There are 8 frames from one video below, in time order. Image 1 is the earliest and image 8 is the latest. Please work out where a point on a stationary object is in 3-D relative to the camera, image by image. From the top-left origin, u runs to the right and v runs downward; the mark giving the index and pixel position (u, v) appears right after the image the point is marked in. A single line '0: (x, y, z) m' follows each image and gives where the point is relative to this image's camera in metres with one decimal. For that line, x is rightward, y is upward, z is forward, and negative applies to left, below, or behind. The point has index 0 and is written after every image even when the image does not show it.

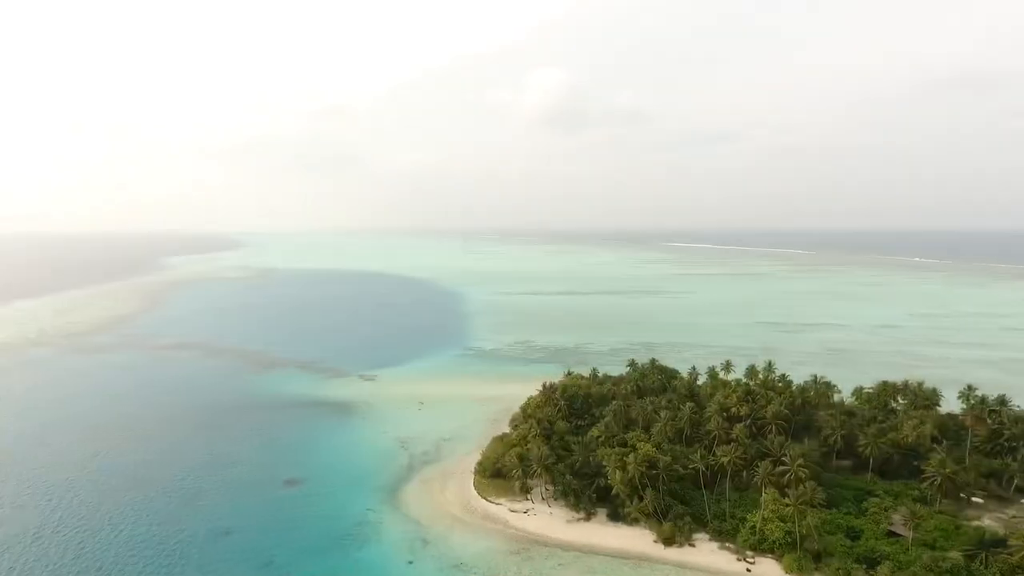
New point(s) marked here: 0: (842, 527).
0: (+10.0, -7.2, +18.9) m
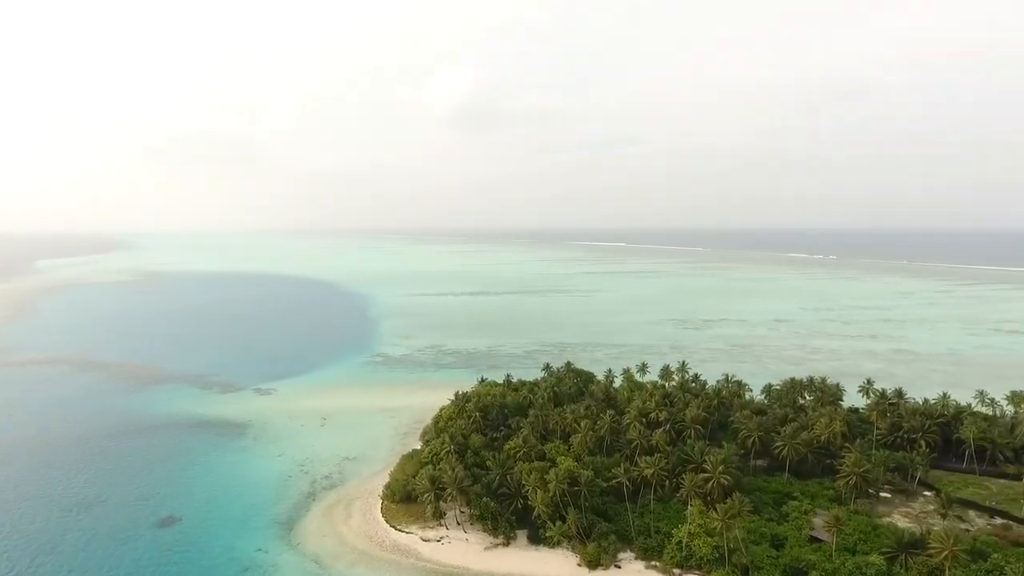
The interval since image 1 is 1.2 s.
0: (+7.5, -7.3, +18.4) m
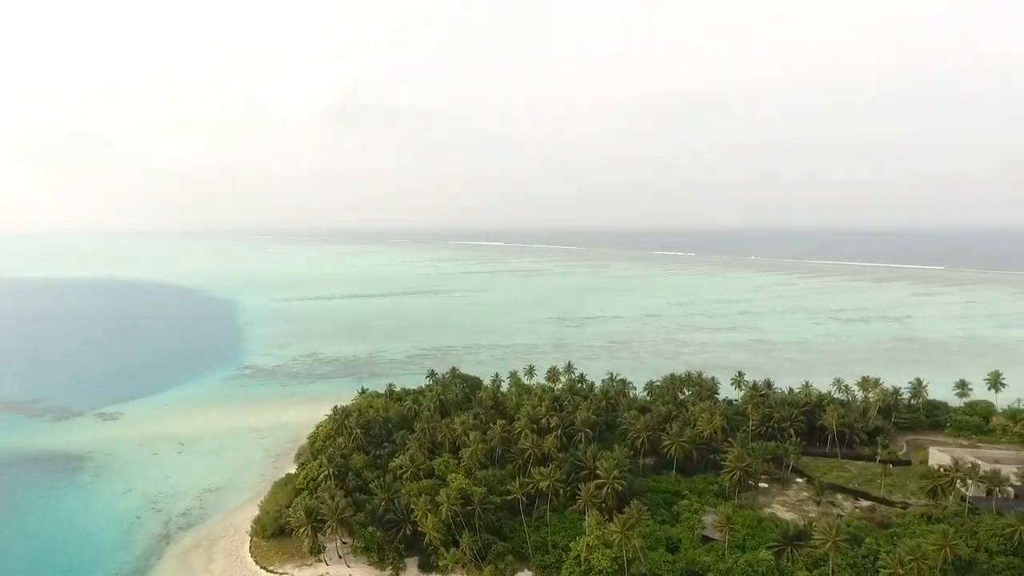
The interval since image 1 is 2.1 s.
0: (+4.4, -7.3, +18.2) m
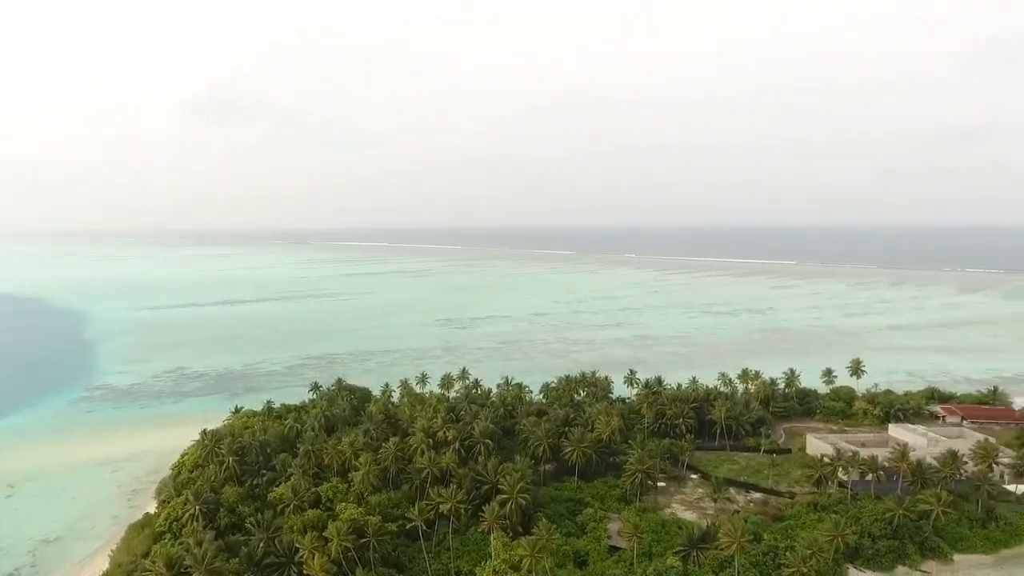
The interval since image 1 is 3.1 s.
0: (+1.6, -7.4, +17.5) m
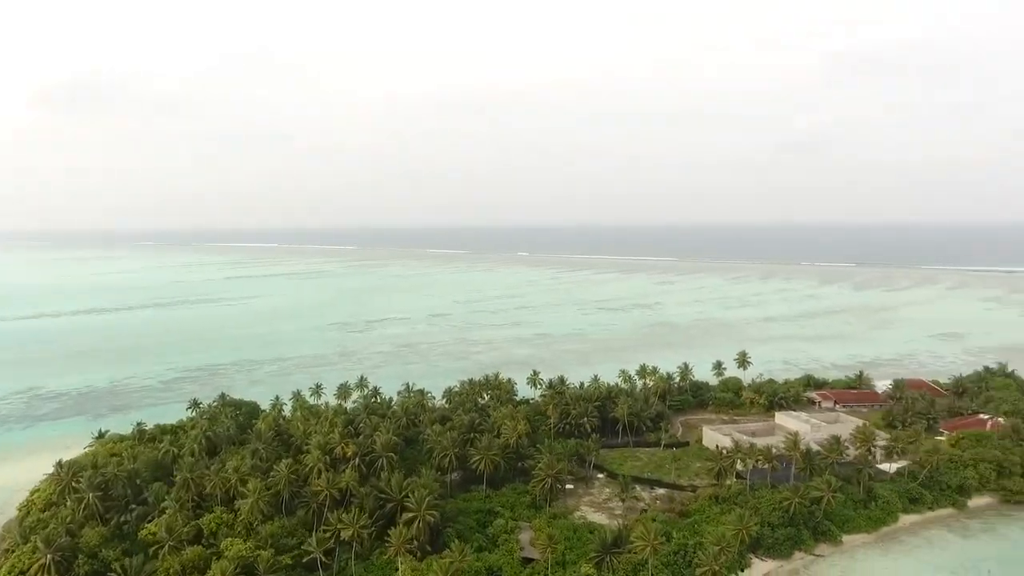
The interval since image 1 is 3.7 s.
0: (-0.8, -7.5, +16.7) m
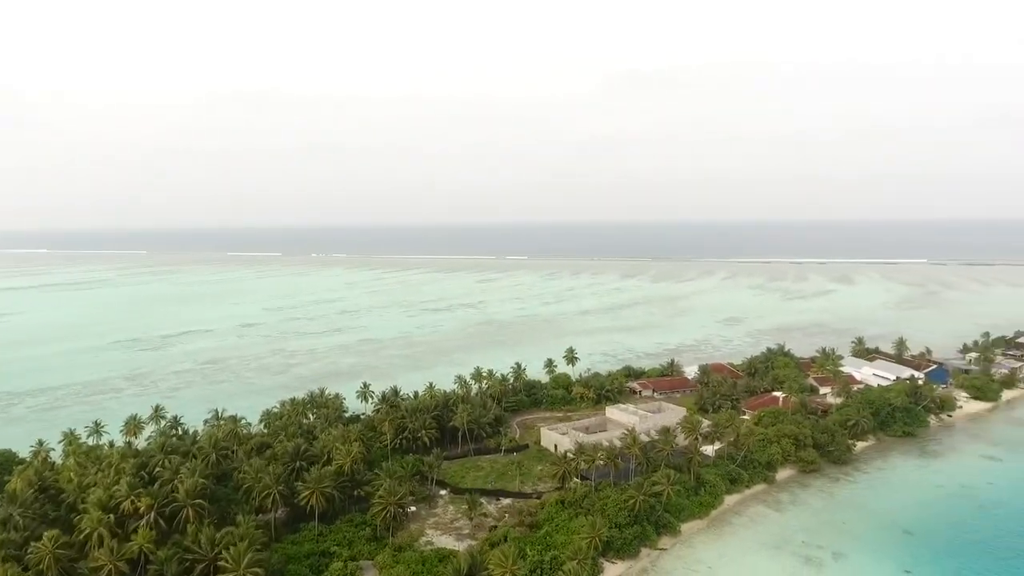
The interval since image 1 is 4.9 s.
0: (-4.4, -7.8, +14.4) m
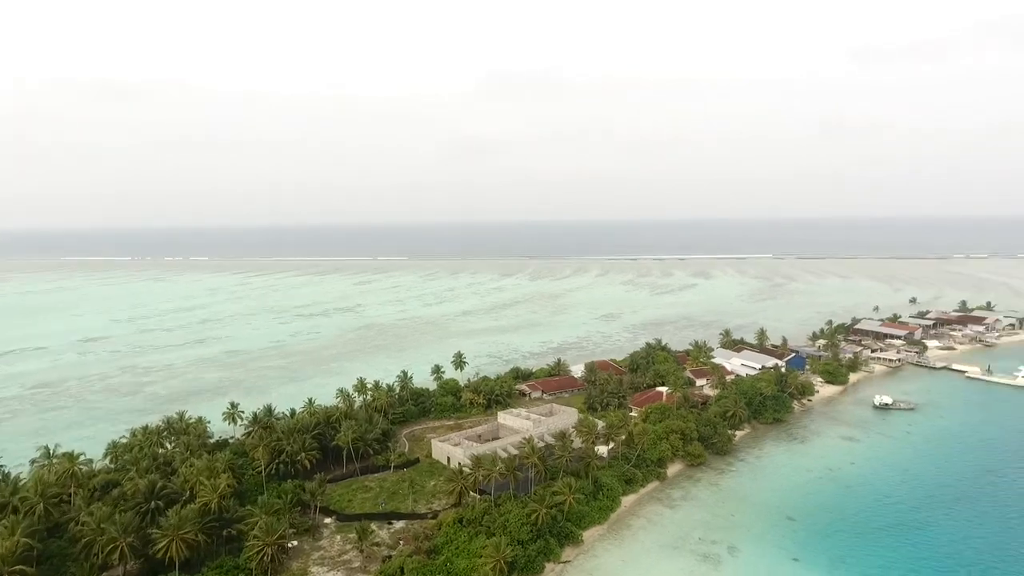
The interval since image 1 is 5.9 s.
0: (-6.3, -8.1, +12.1) m
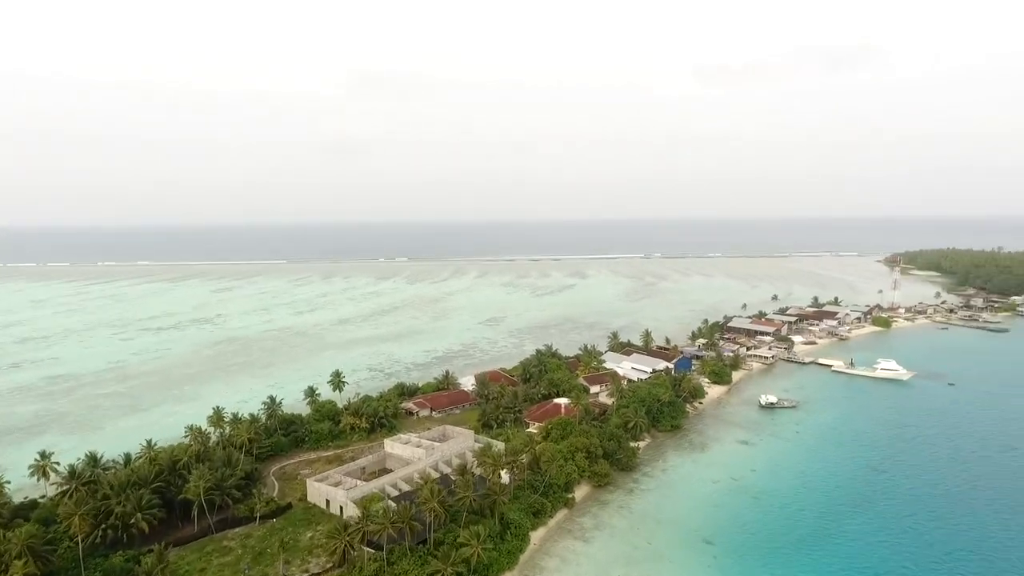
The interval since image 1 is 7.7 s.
0: (-7.4, -8.7, +7.7) m
